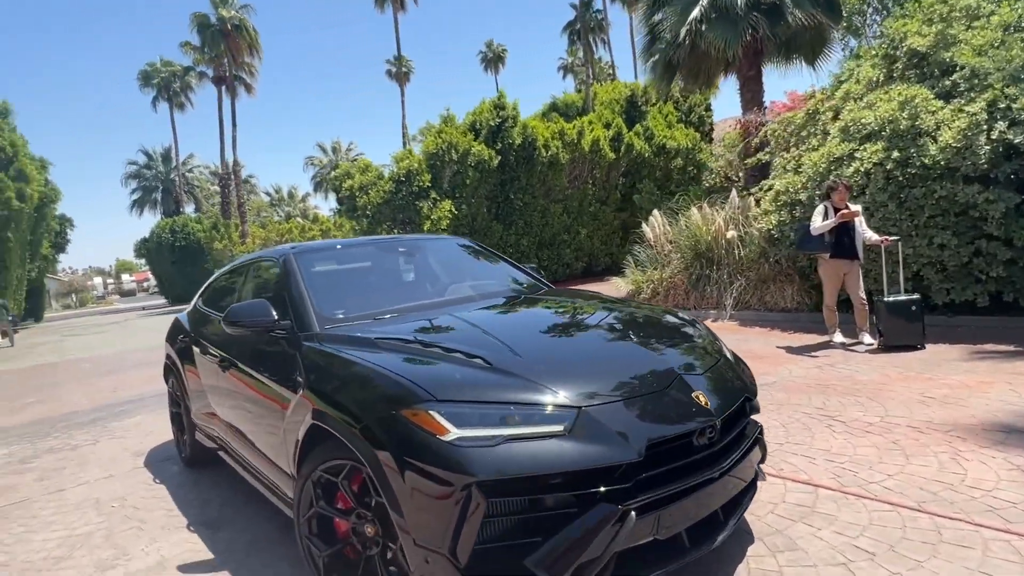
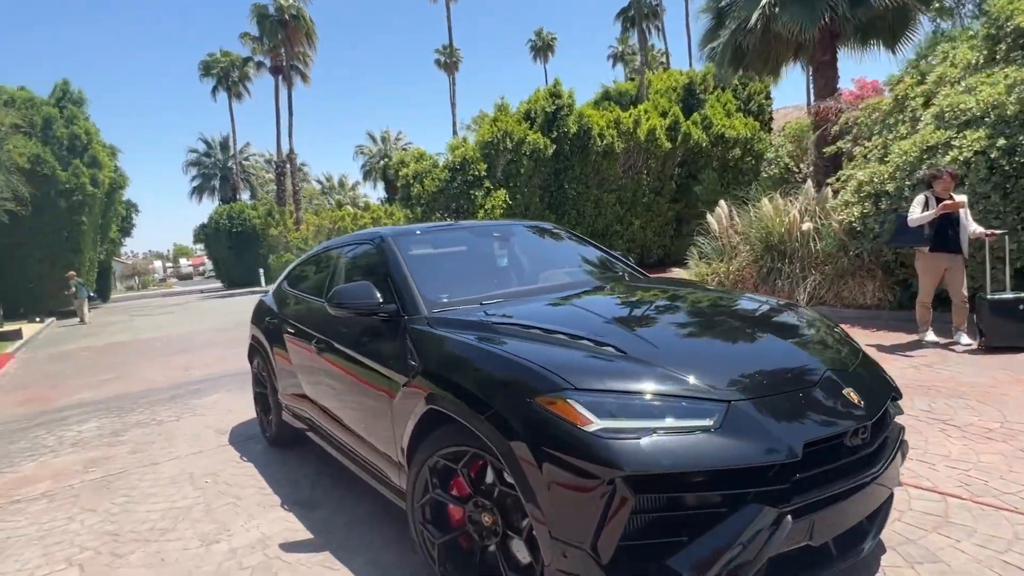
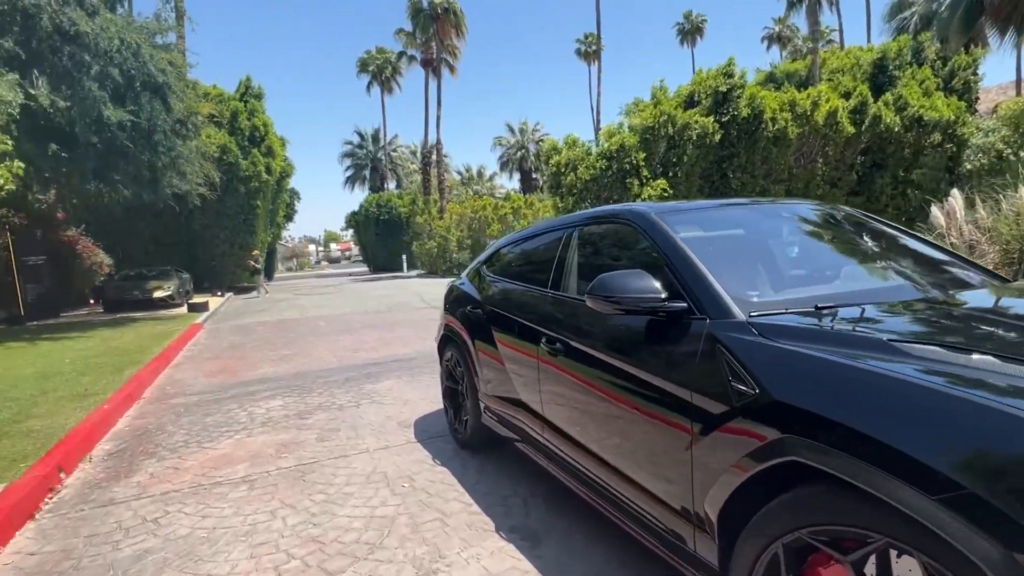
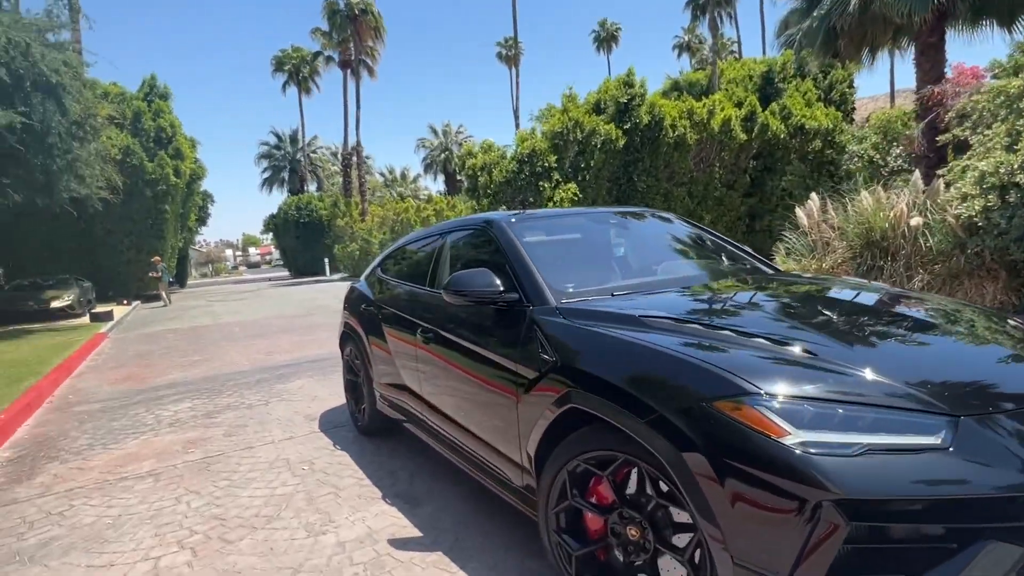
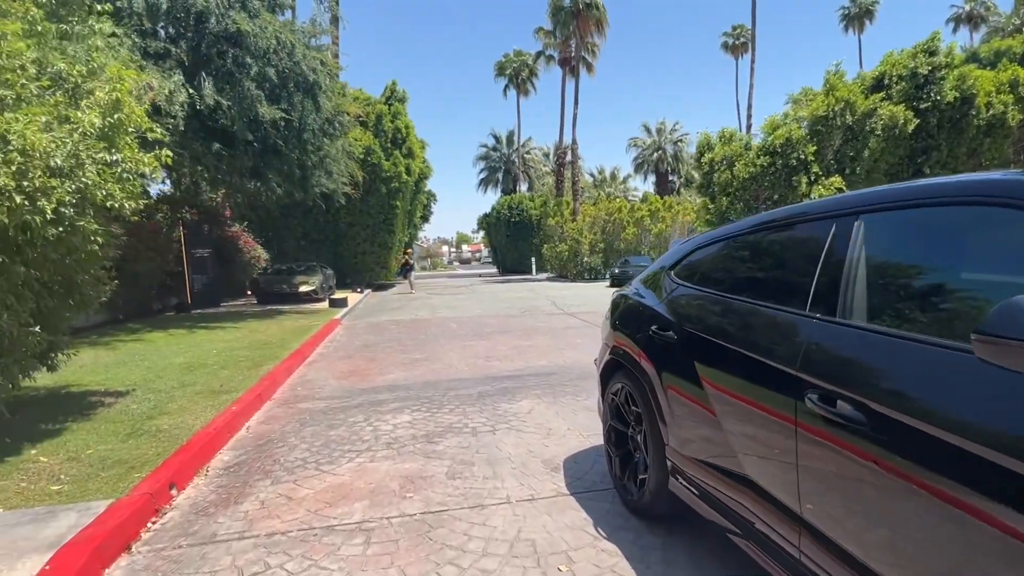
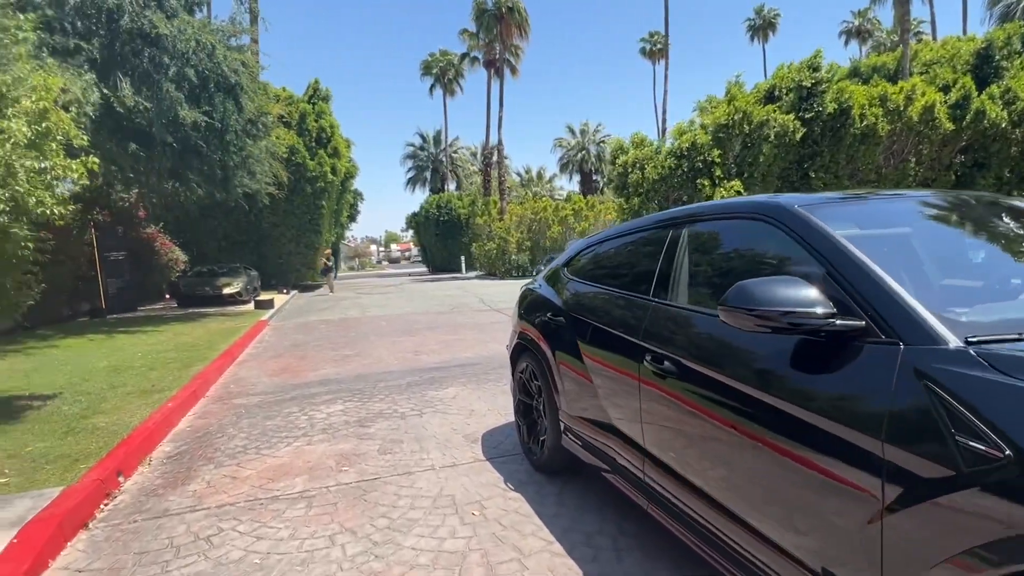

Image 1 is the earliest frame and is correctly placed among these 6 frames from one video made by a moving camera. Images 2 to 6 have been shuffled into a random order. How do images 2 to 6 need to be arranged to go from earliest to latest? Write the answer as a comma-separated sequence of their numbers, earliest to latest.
2, 4, 3, 6, 5
